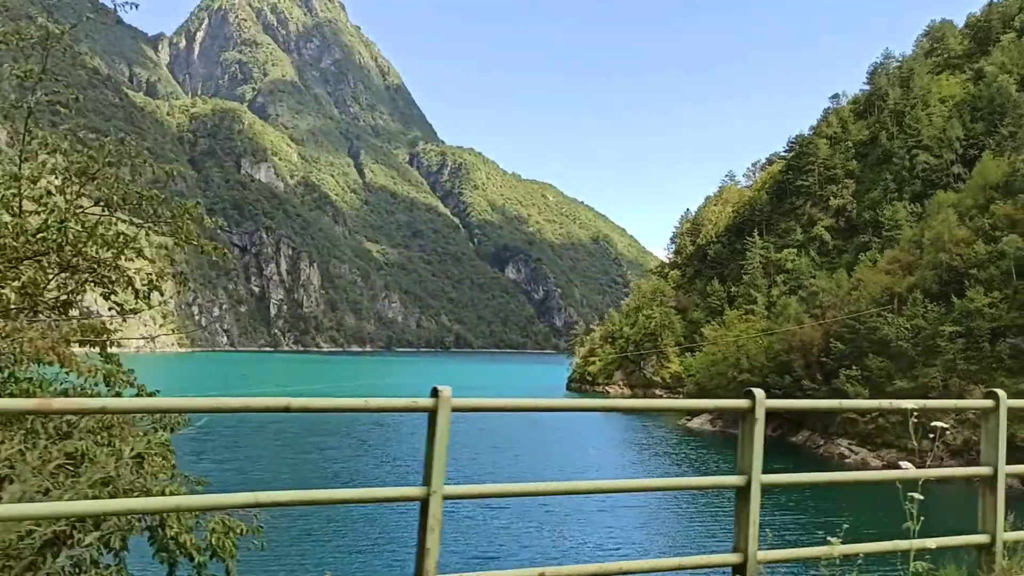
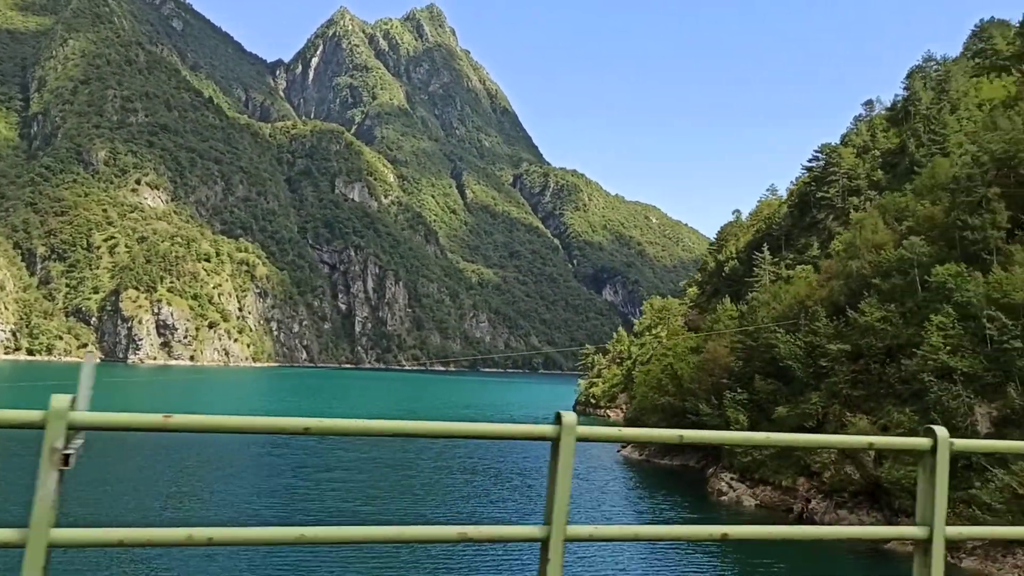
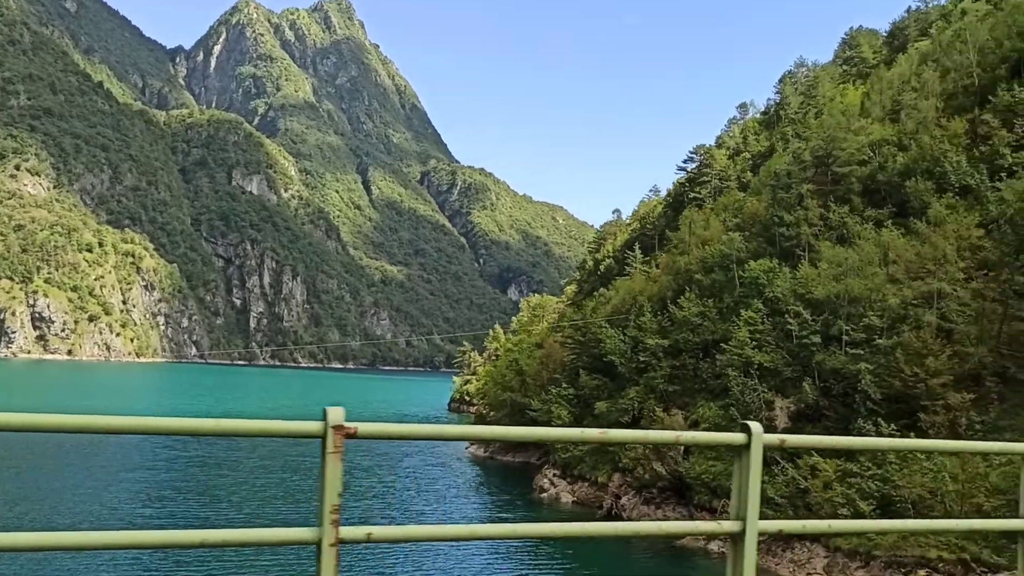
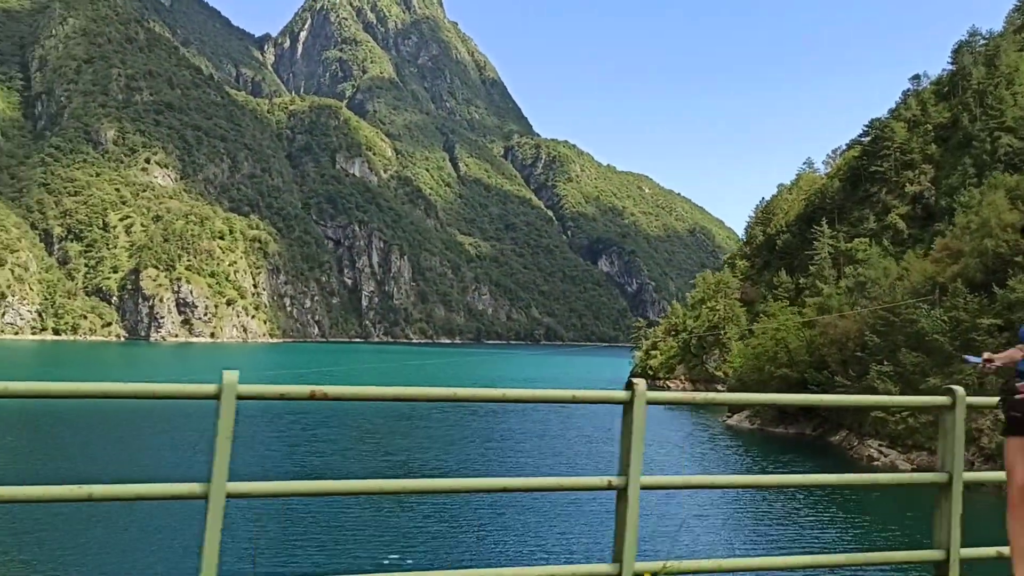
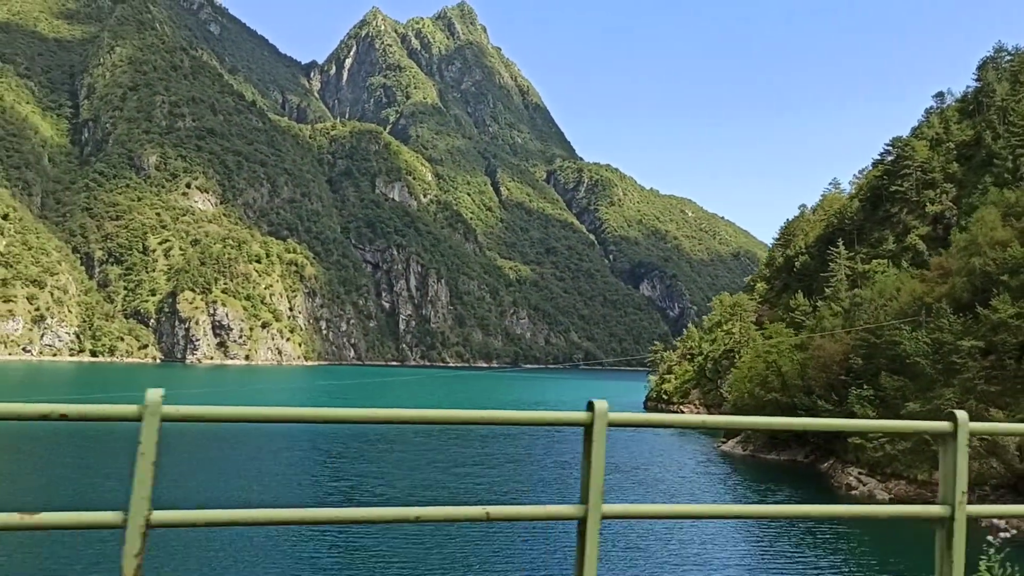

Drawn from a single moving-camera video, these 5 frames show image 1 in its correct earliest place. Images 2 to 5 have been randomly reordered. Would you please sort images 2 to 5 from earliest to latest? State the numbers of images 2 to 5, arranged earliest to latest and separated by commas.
4, 5, 2, 3
